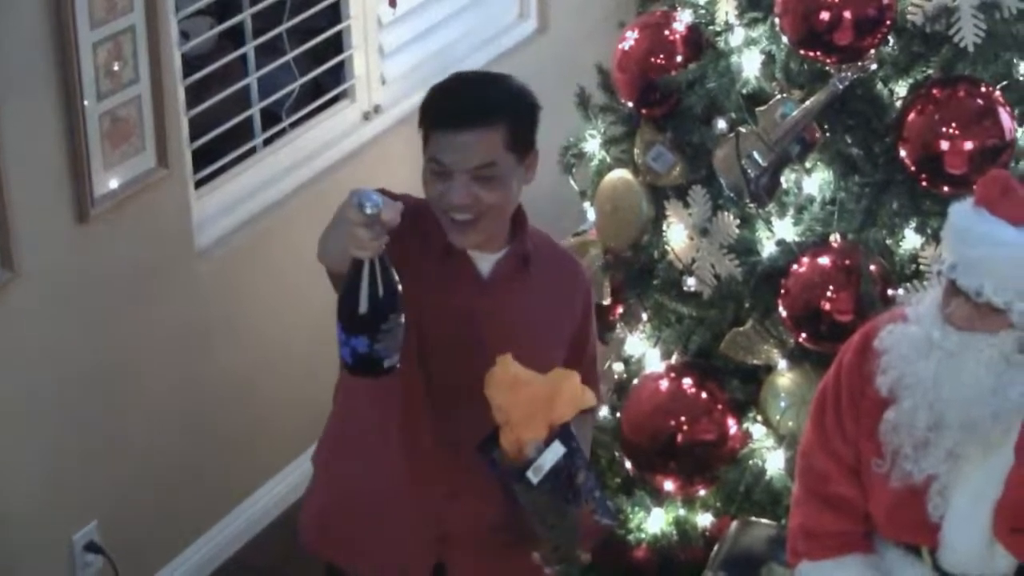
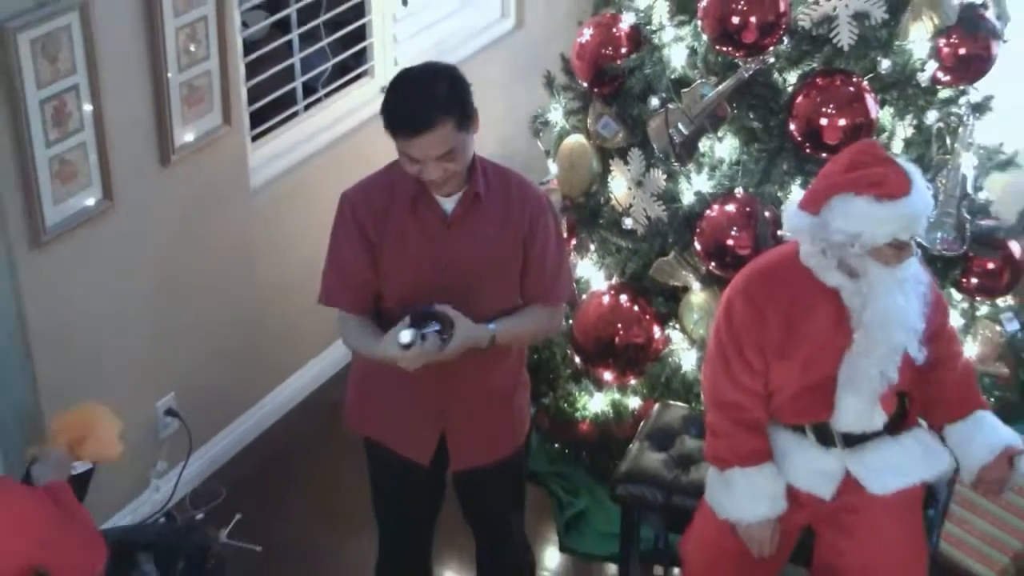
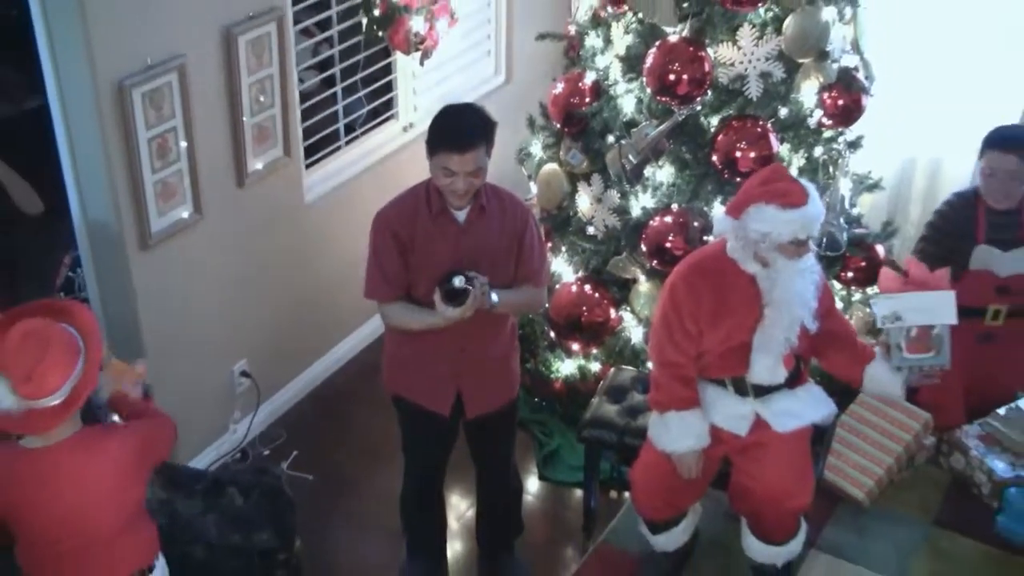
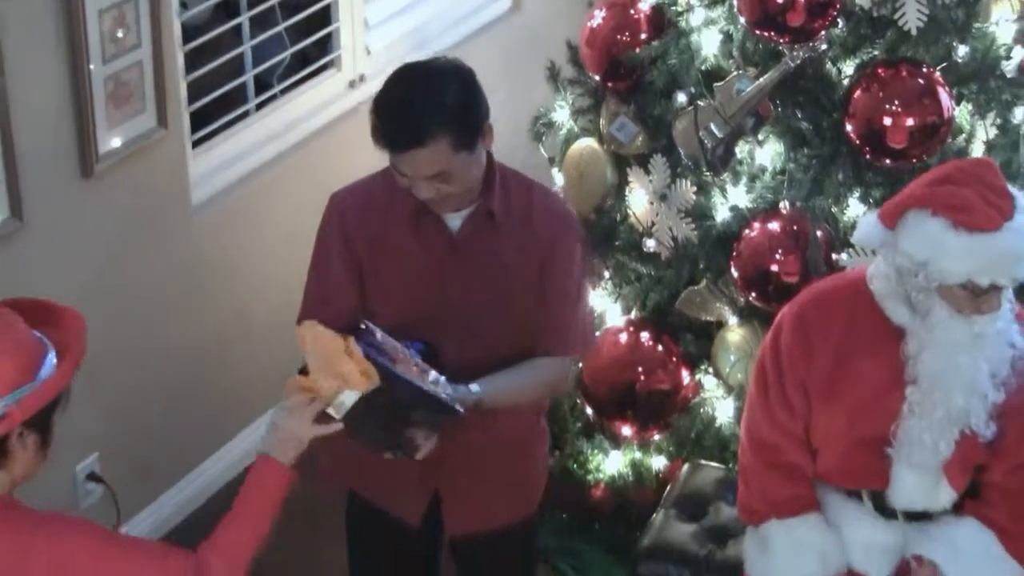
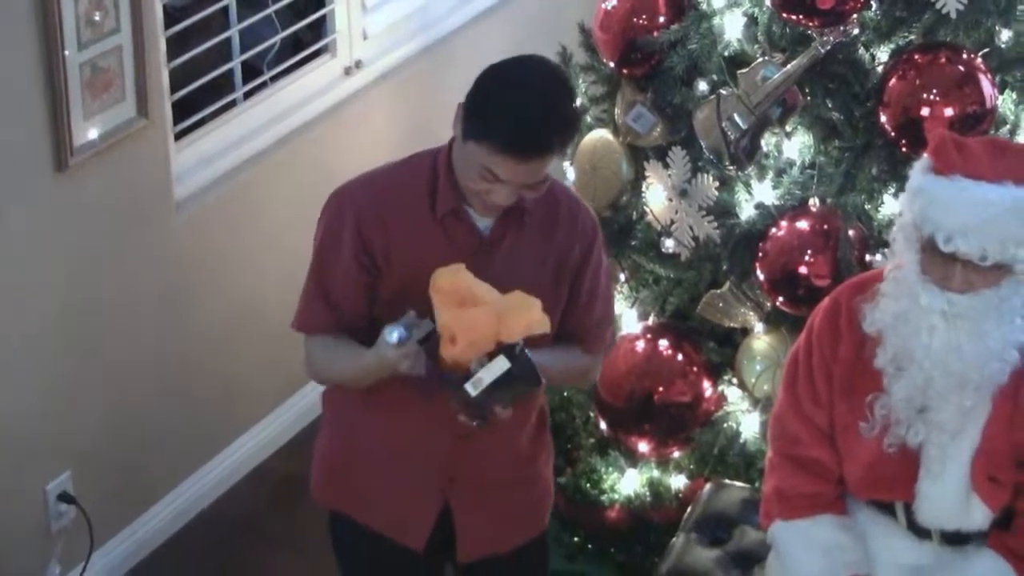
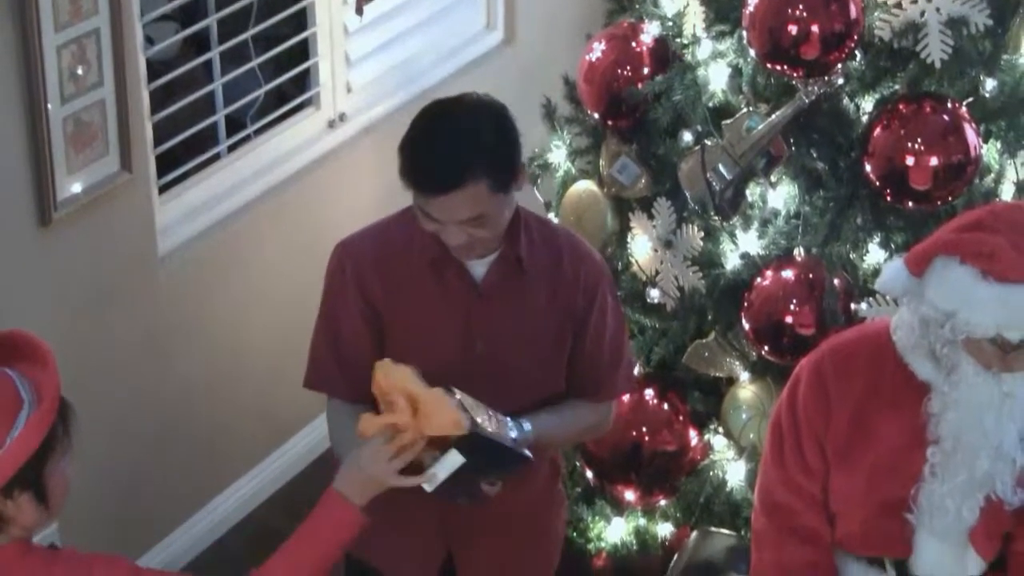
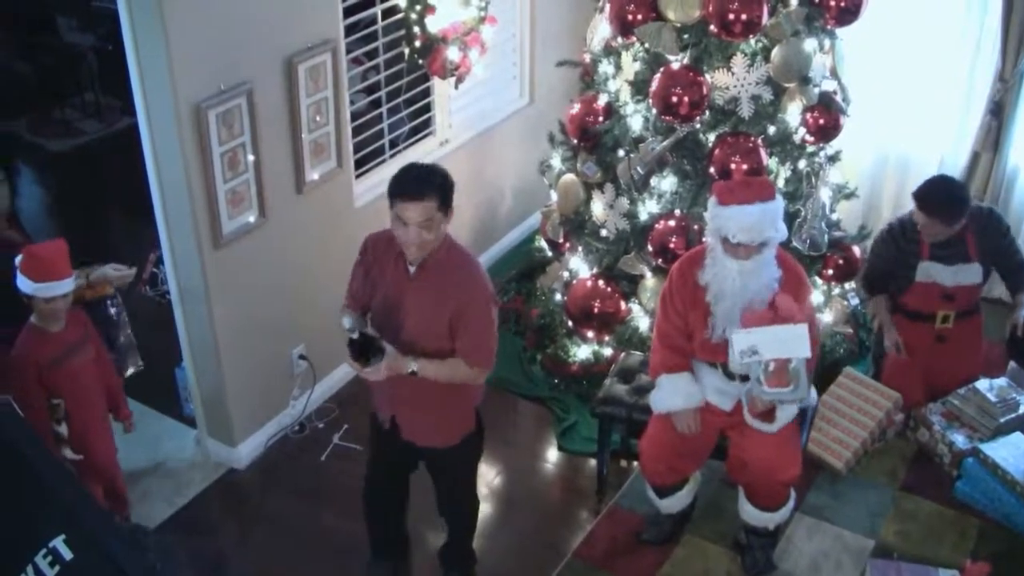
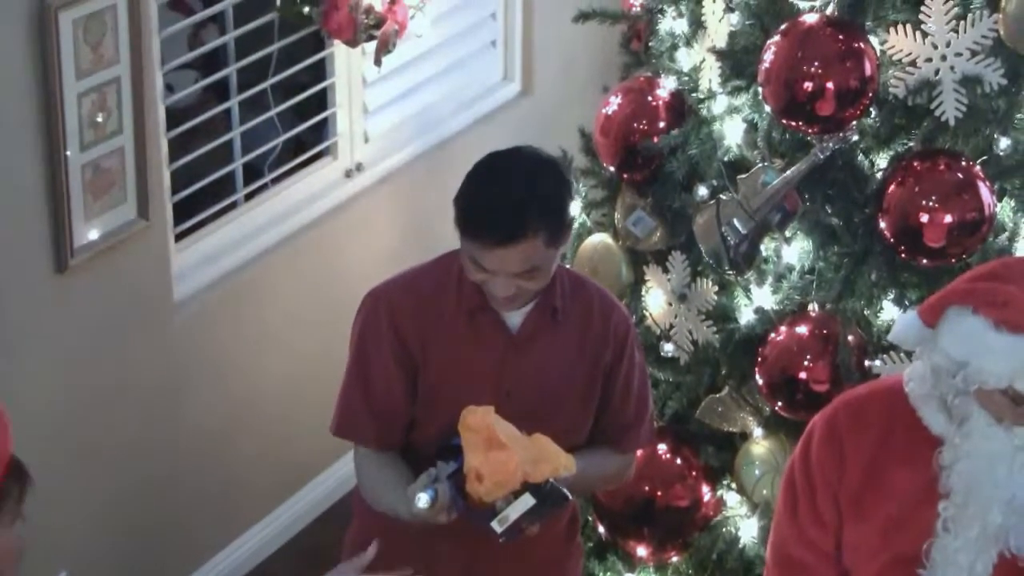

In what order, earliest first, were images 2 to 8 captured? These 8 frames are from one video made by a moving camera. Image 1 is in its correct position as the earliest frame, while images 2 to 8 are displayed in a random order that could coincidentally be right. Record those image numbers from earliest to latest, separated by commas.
5, 8, 6, 4, 2, 3, 7
